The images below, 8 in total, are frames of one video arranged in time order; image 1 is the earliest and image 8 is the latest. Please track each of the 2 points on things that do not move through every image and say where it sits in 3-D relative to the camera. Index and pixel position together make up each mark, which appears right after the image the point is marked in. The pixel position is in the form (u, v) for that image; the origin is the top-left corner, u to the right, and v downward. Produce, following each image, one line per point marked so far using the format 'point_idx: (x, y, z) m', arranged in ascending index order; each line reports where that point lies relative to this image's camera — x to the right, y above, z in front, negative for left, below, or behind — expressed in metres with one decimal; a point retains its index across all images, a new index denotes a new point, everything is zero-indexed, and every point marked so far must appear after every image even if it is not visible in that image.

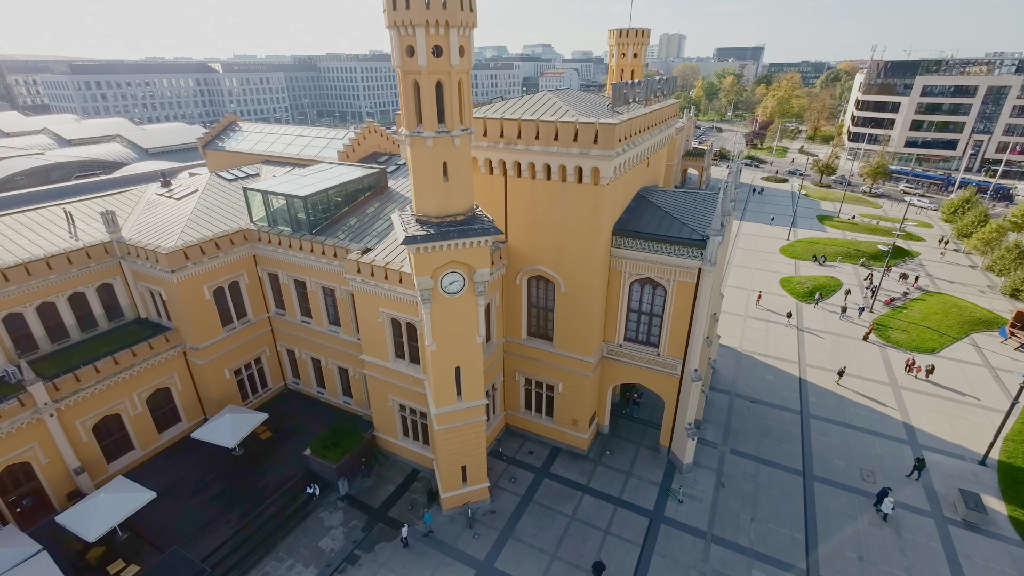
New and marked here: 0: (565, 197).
0: (+2.1, +3.6, +19.0) m
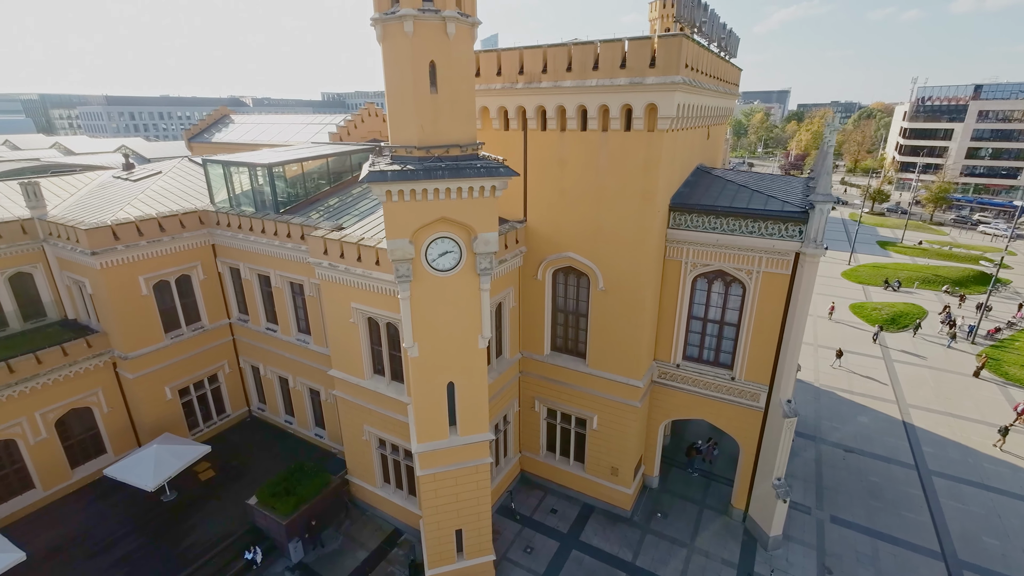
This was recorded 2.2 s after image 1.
0: (+2.7, +3.9, +13.9) m
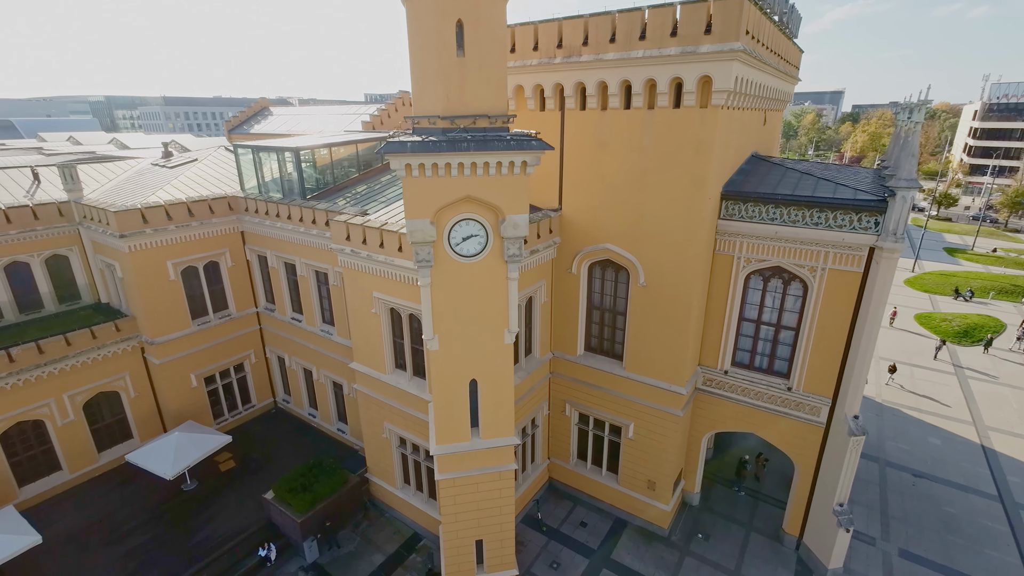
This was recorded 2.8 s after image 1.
0: (+3.6, +4.0, +12.5) m
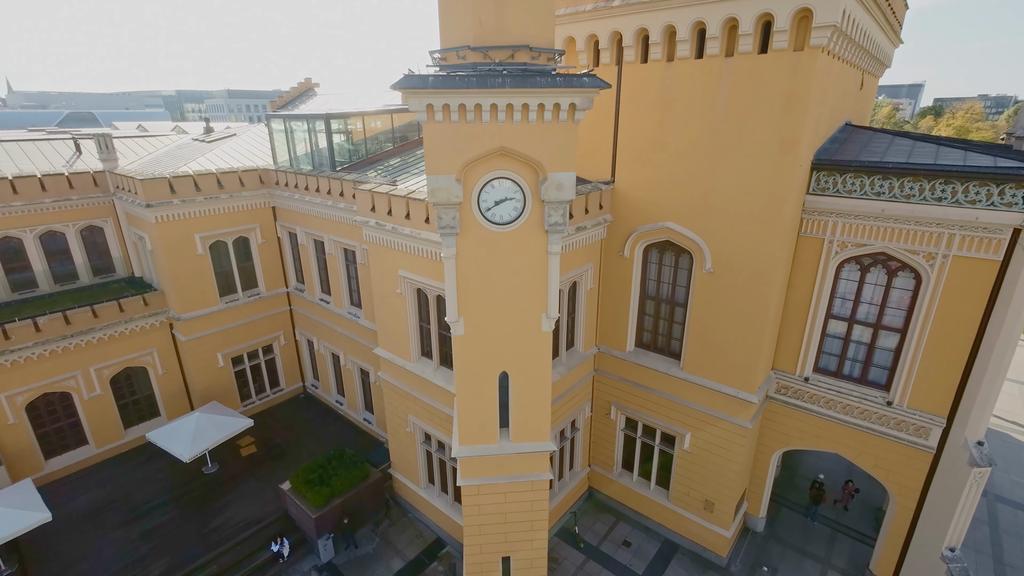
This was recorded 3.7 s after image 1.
0: (+4.7, +4.3, +10.4) m
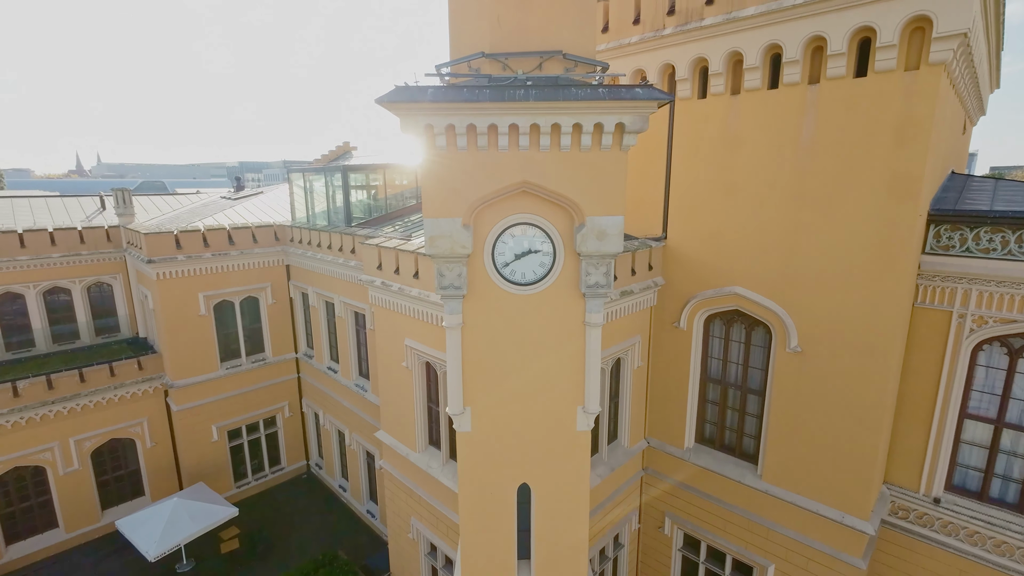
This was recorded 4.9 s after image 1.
0: (+5.2, +2.9, +8.3) m
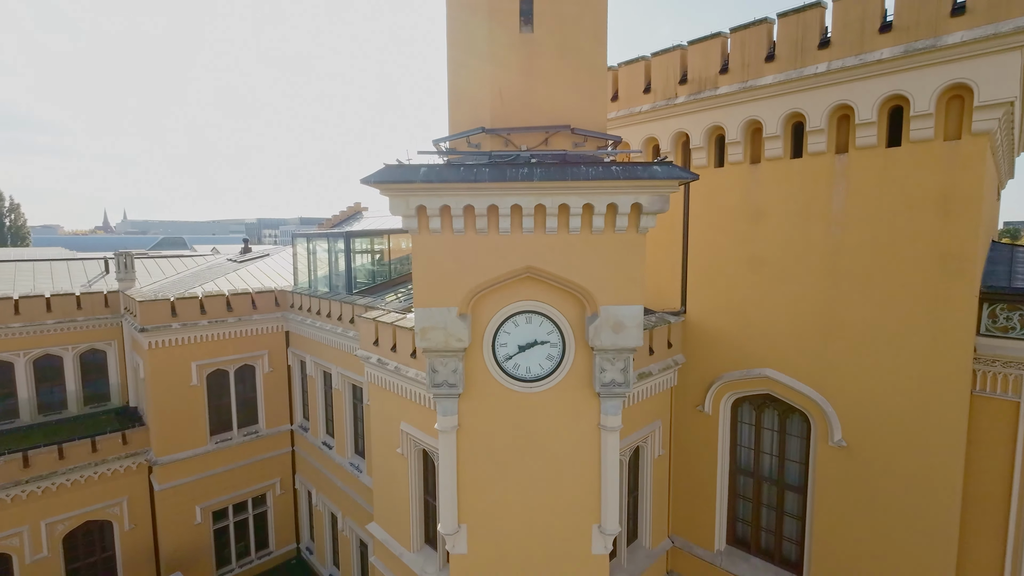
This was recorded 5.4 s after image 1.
0: (+5.3, +1.6, +7.6) m
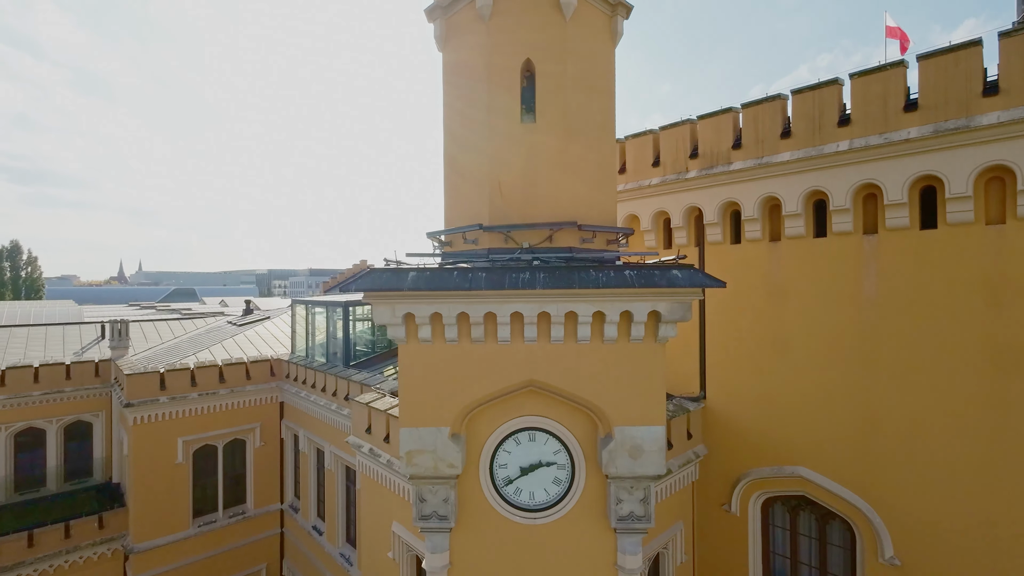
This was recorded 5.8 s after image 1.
0: (+5.3, +0.2, +7.0) m
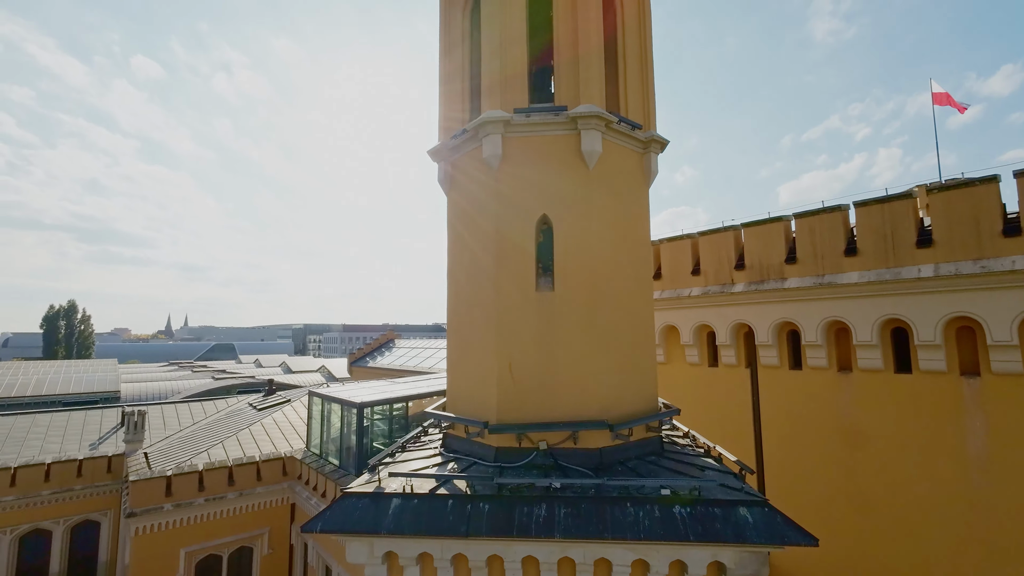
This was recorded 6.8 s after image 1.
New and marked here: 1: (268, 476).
0: (+5.6, -1.6, +5.7) m
1: (-7.1, -5.6, +14.2) m
